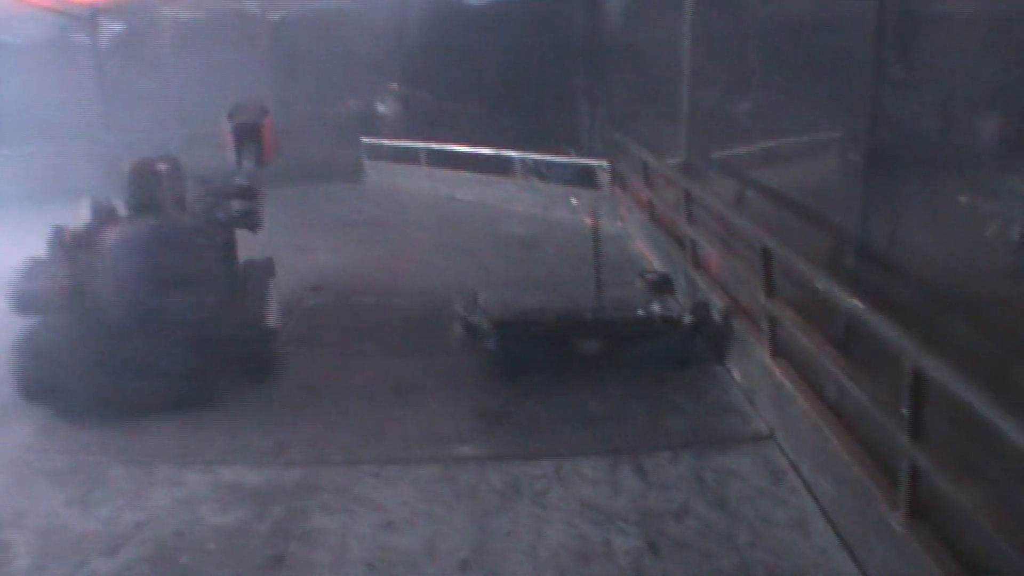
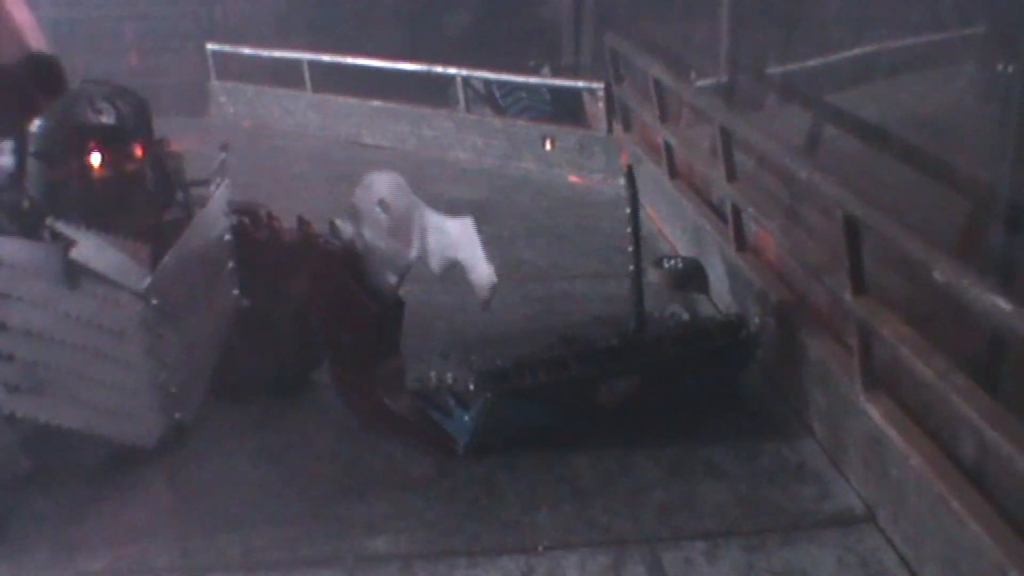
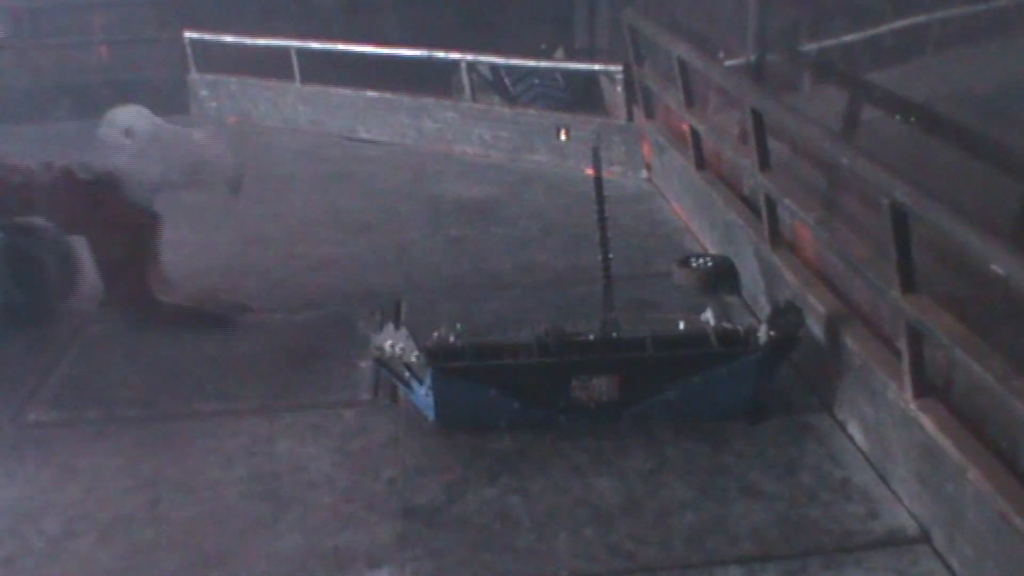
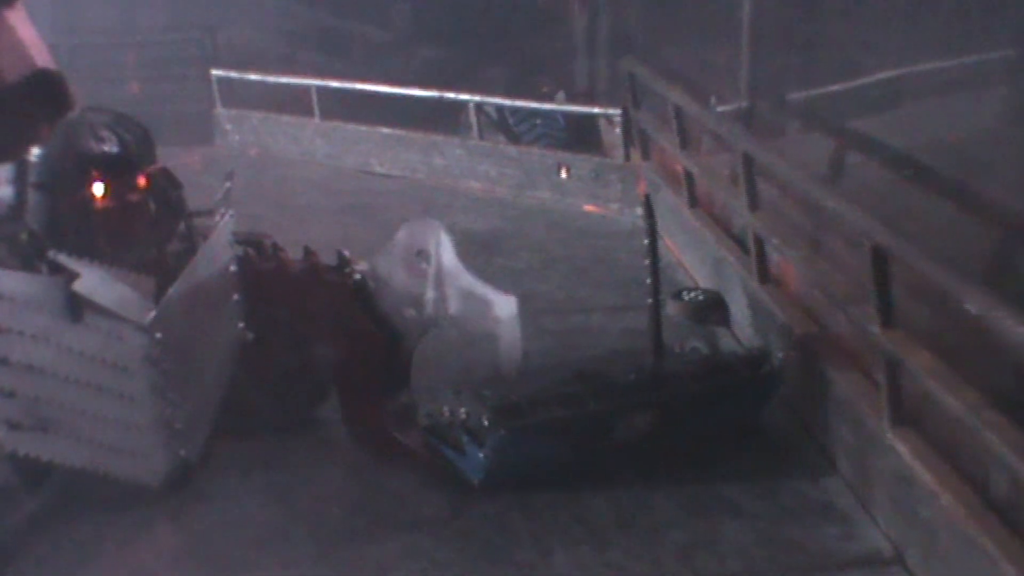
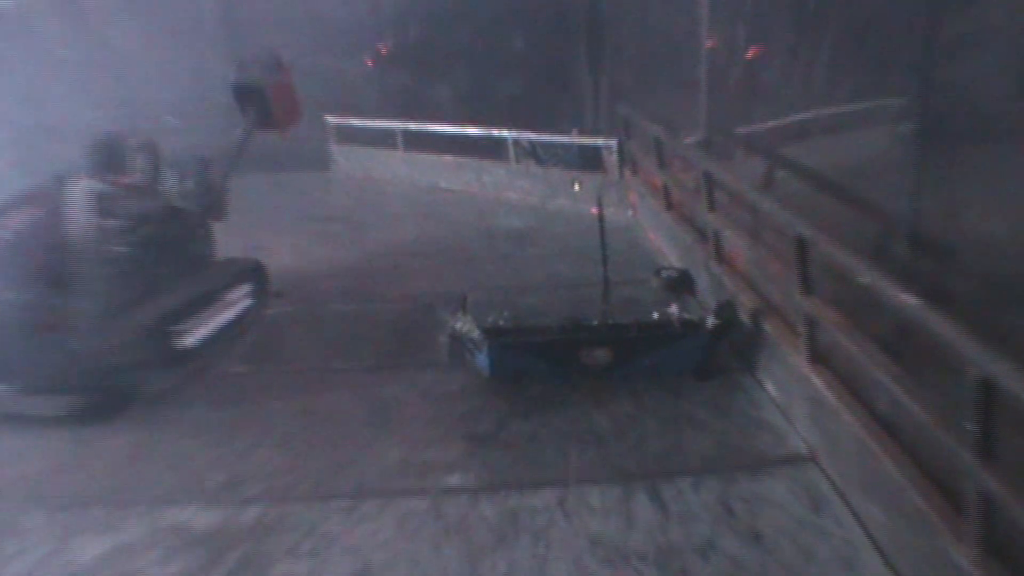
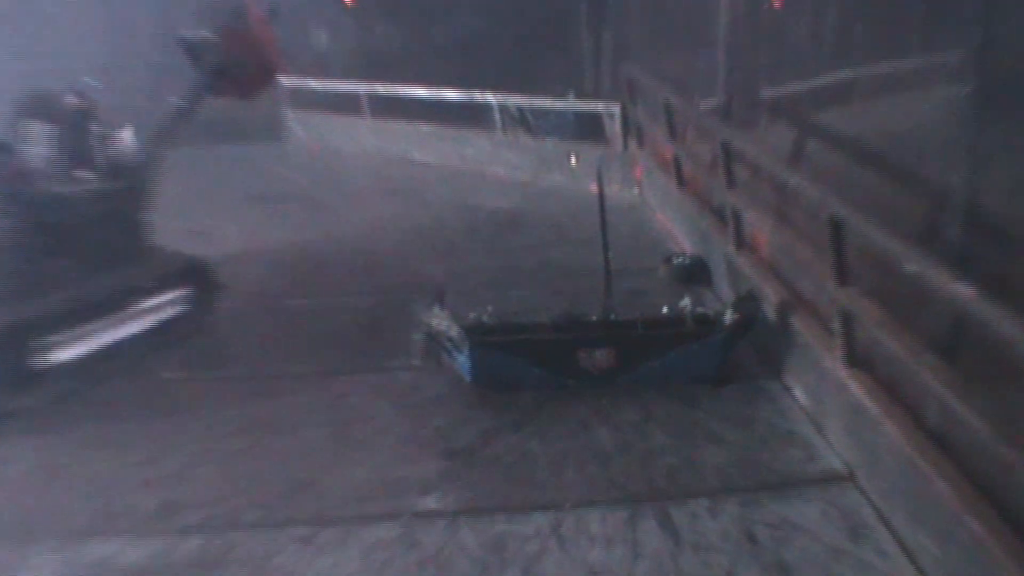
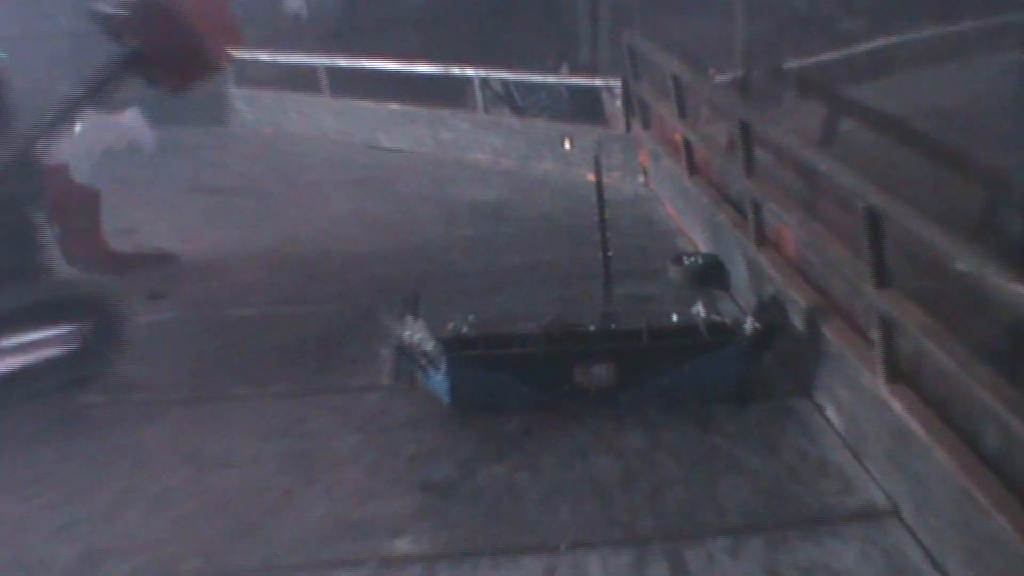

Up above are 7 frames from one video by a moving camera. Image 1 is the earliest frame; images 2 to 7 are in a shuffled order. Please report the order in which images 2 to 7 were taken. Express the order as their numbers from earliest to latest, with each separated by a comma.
5, 6, 7, 3, 2, 4
